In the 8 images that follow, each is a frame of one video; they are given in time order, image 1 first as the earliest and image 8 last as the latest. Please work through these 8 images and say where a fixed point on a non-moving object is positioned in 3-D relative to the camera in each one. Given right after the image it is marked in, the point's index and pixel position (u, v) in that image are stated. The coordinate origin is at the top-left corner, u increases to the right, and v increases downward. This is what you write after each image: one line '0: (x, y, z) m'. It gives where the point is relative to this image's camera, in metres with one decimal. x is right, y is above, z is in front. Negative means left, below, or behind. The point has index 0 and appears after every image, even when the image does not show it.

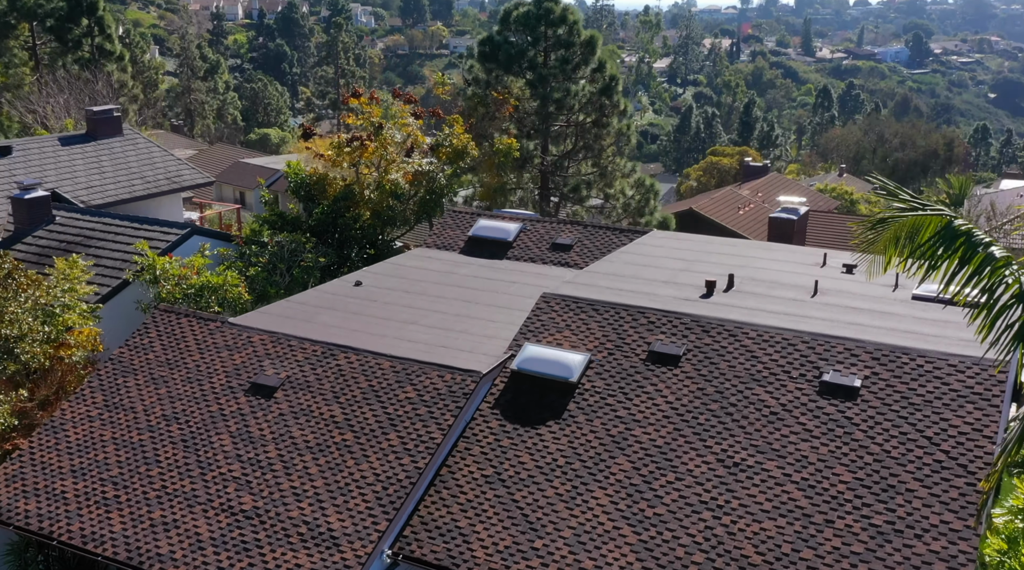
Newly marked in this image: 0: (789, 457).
0: (+4.8, -3.2, +18.8) m
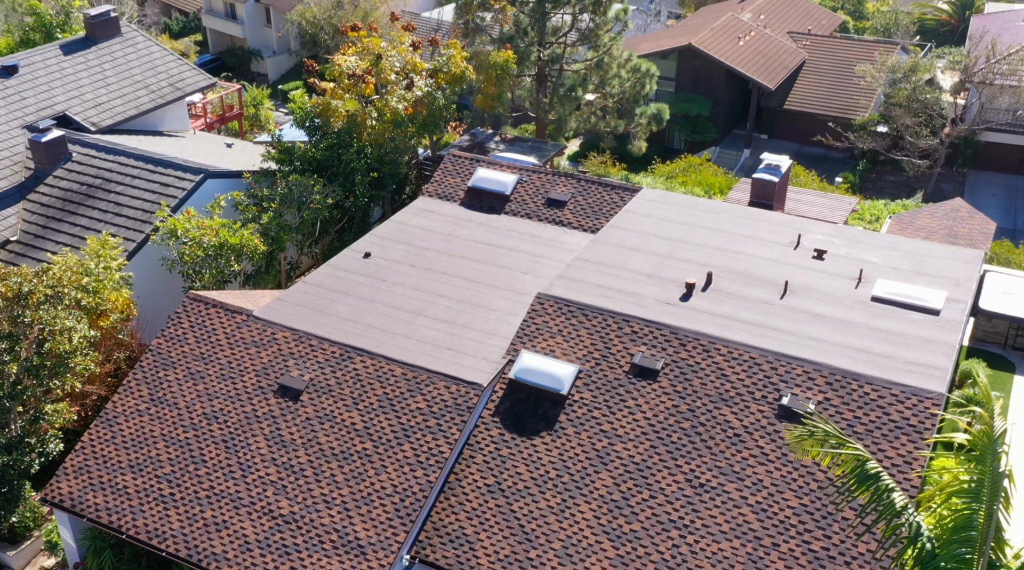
0: (+4.8, -4.0, +21.9) m
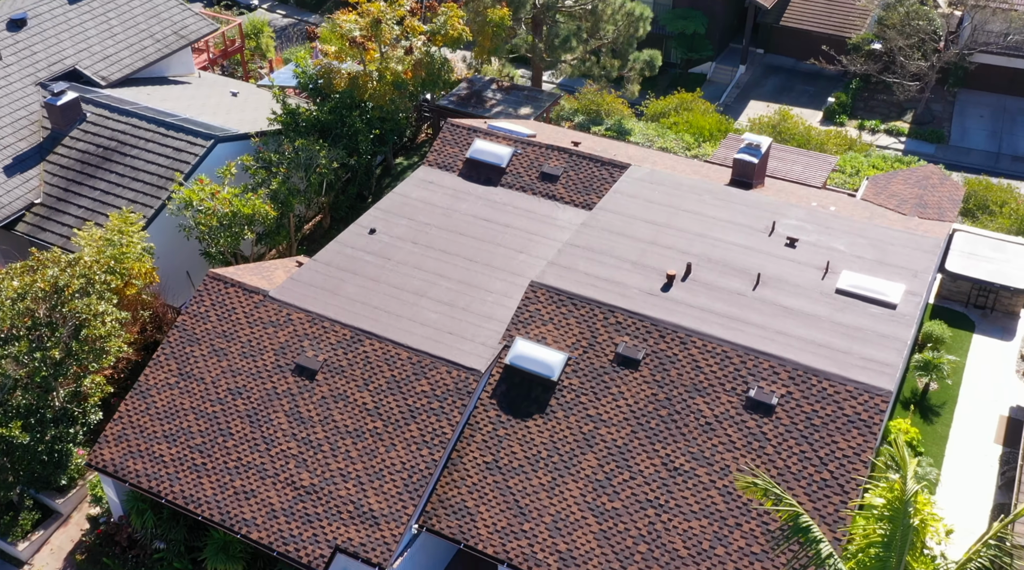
0: (+4.7, -4.1, +24.7) m
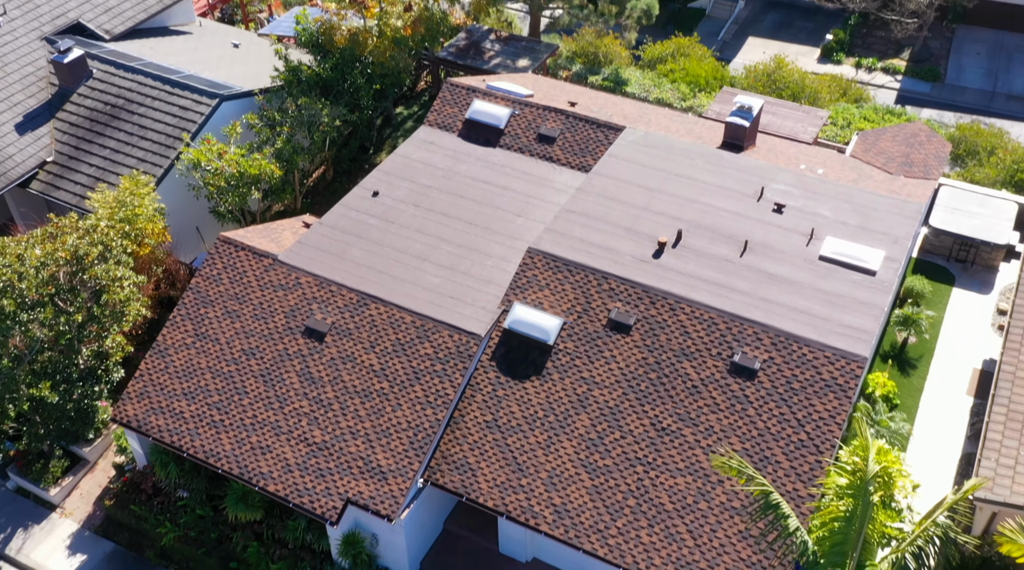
0: (+4.6, -3.4, +26.4) m
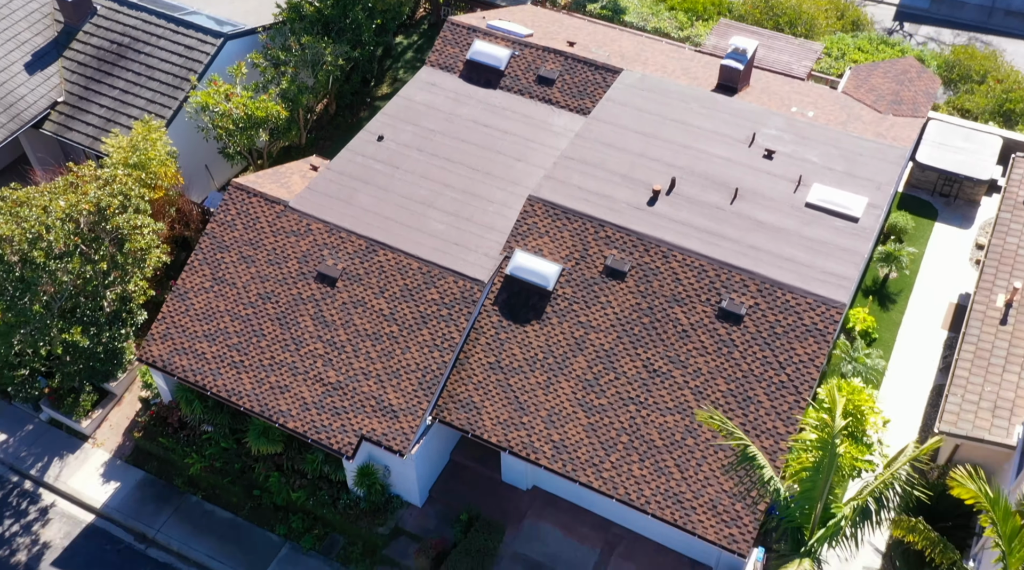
0: (+4.7, -2.2, +28.4) m
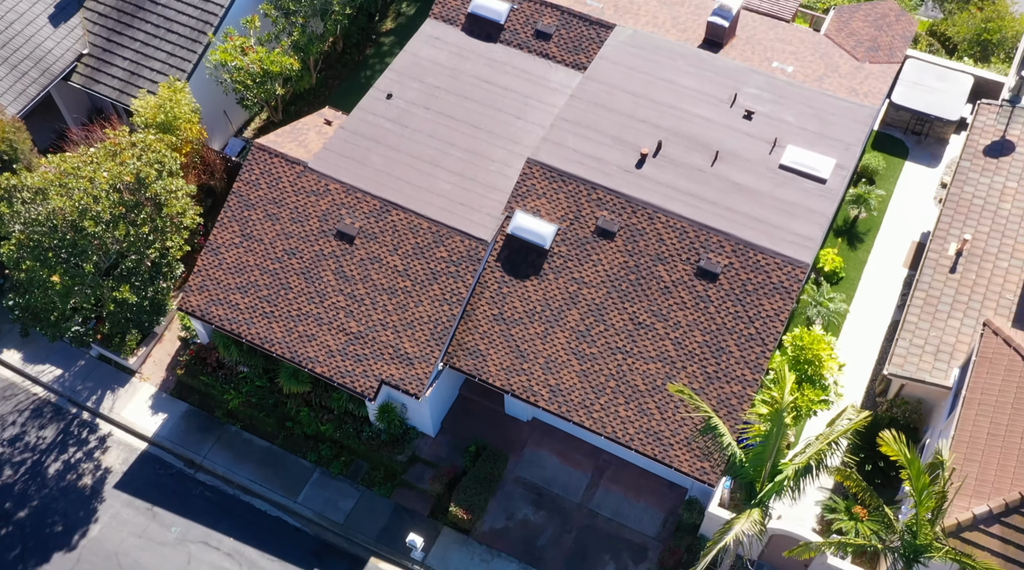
0: (+4.7, -1.1, +32.1) m
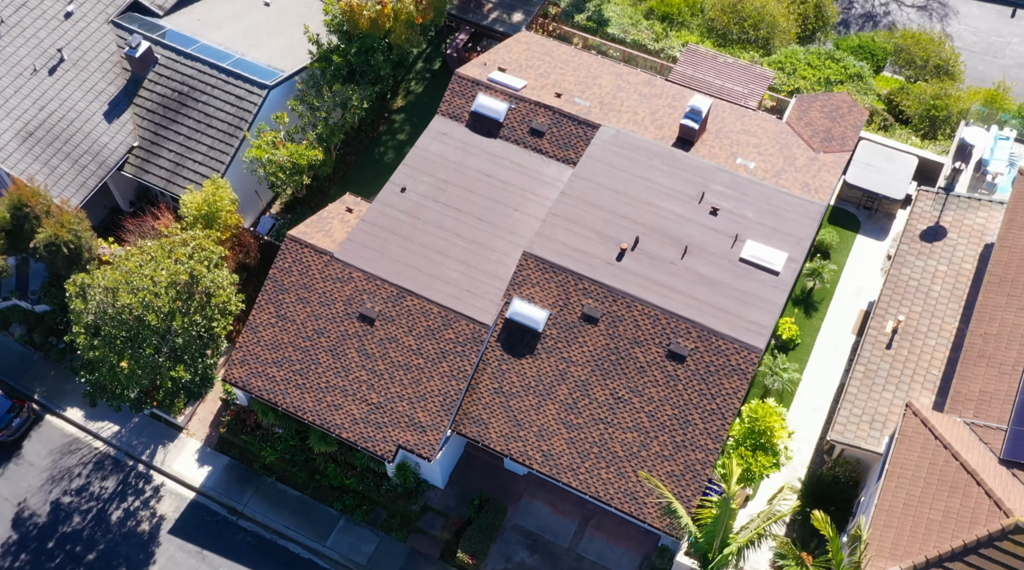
0: (+4.6, -3.9, +37.8) m
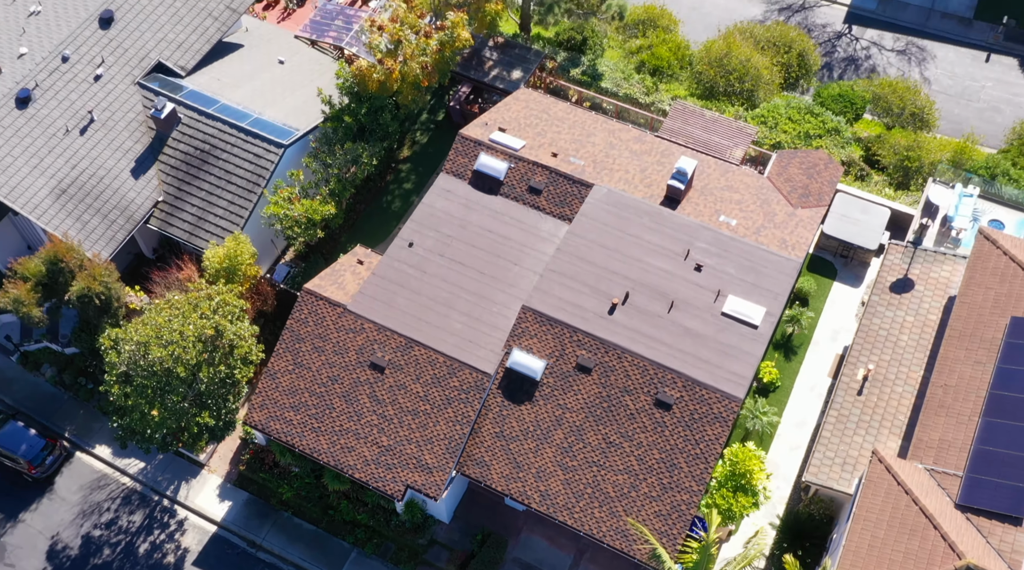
0: (+4.6, -6.0, +41.1) m
